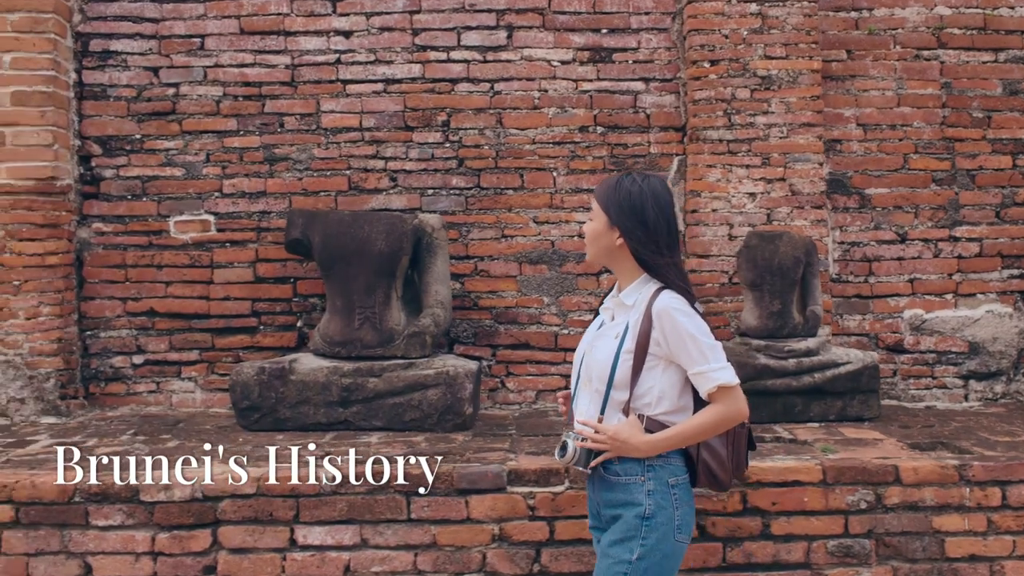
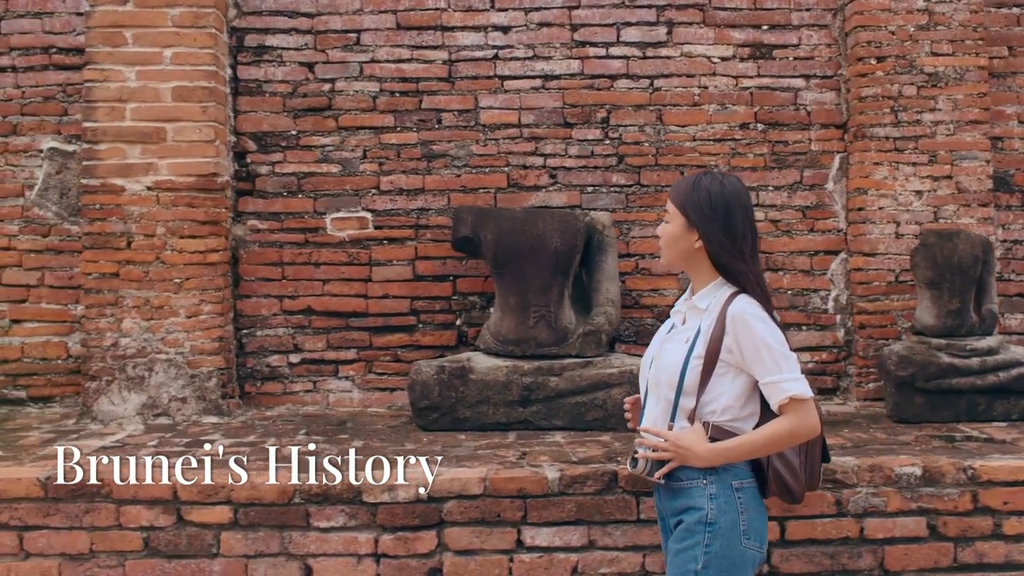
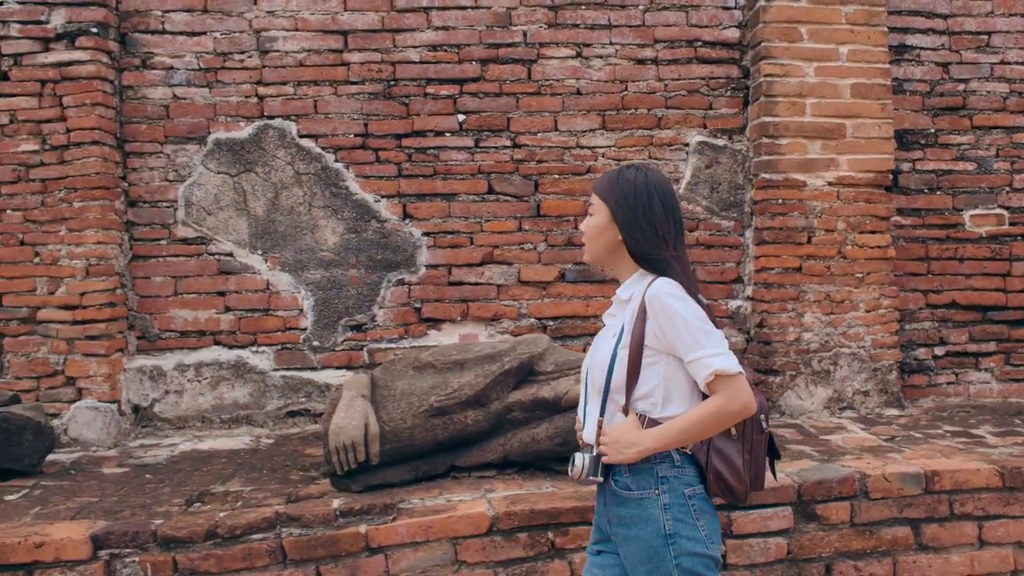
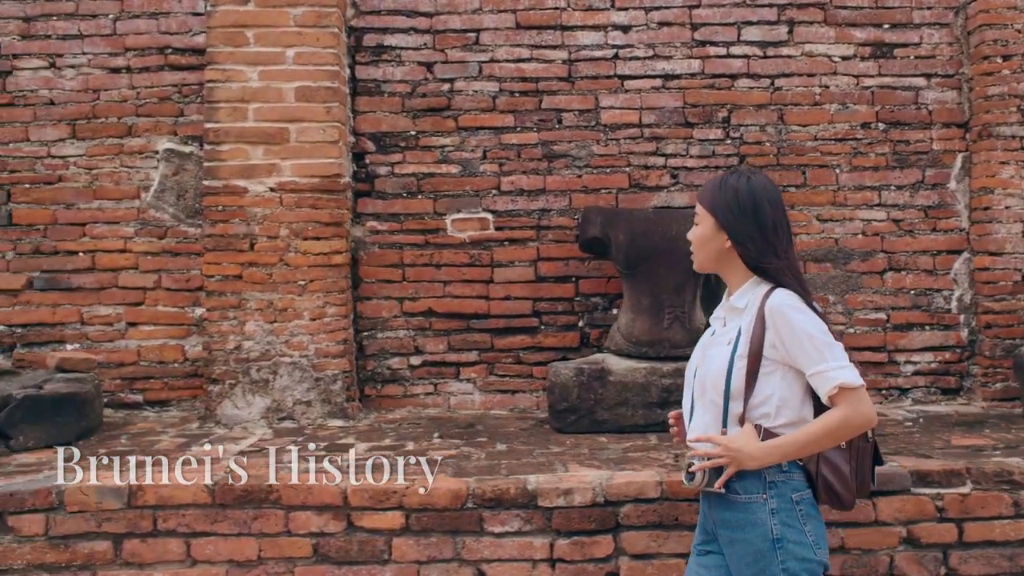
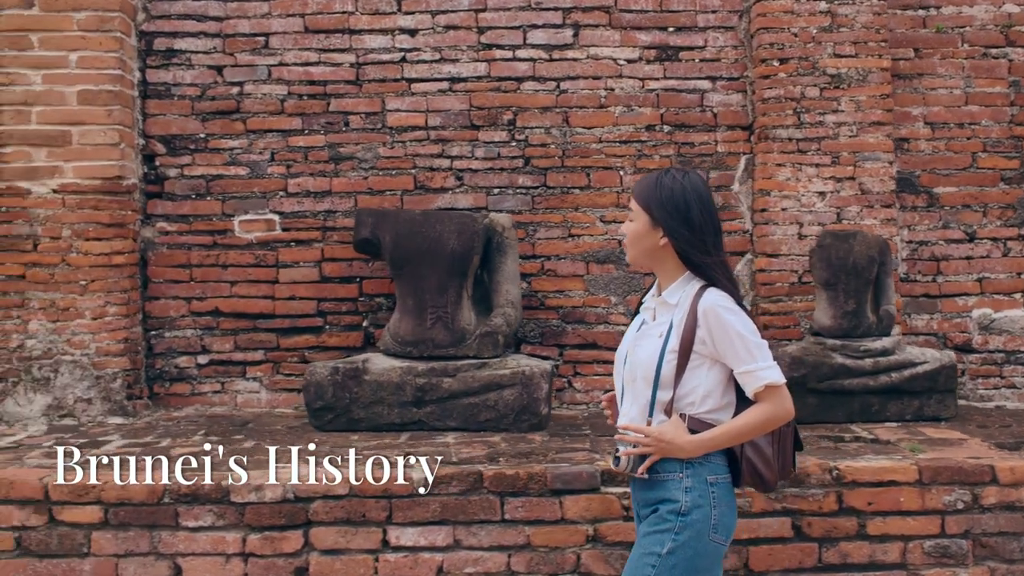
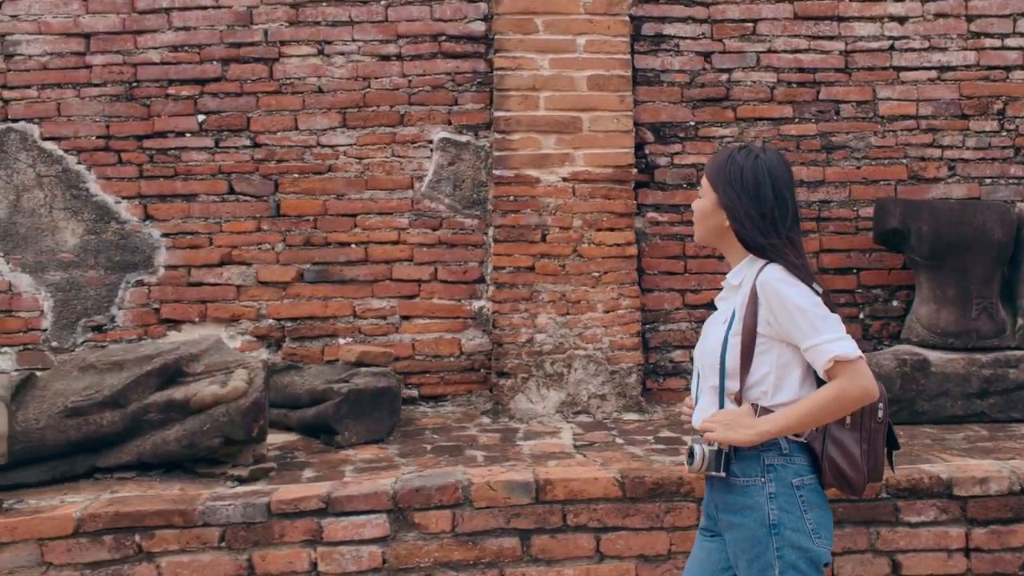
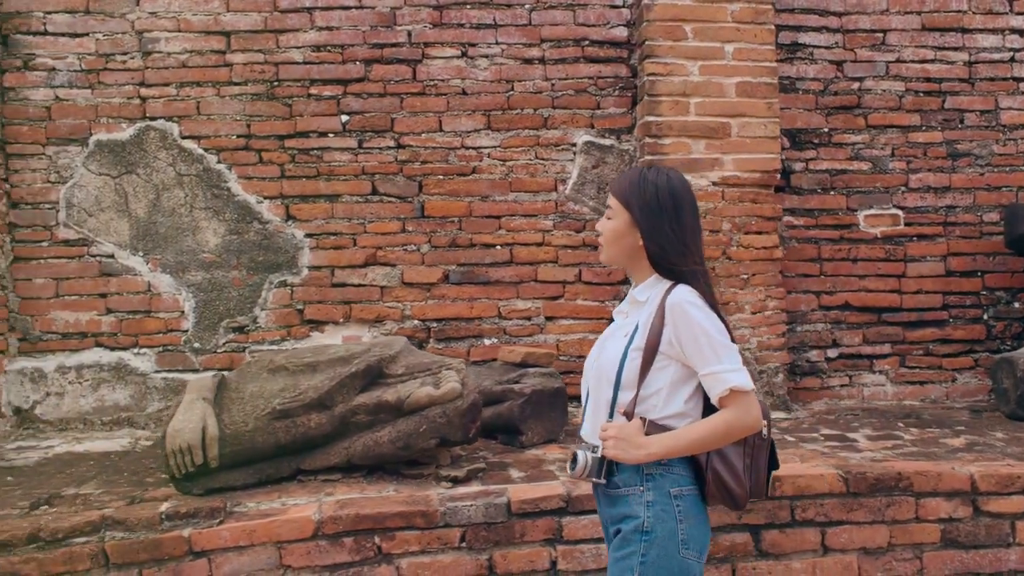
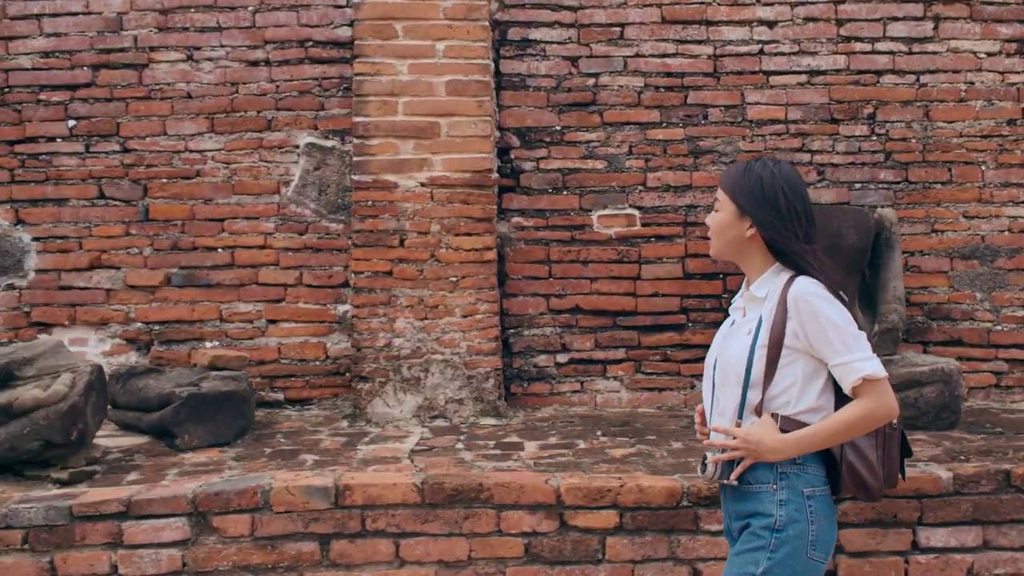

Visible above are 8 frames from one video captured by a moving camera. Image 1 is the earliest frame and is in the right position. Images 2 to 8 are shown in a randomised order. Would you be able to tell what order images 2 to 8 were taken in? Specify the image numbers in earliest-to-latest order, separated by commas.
5, 2, 4, 8, 6, 7, 3
